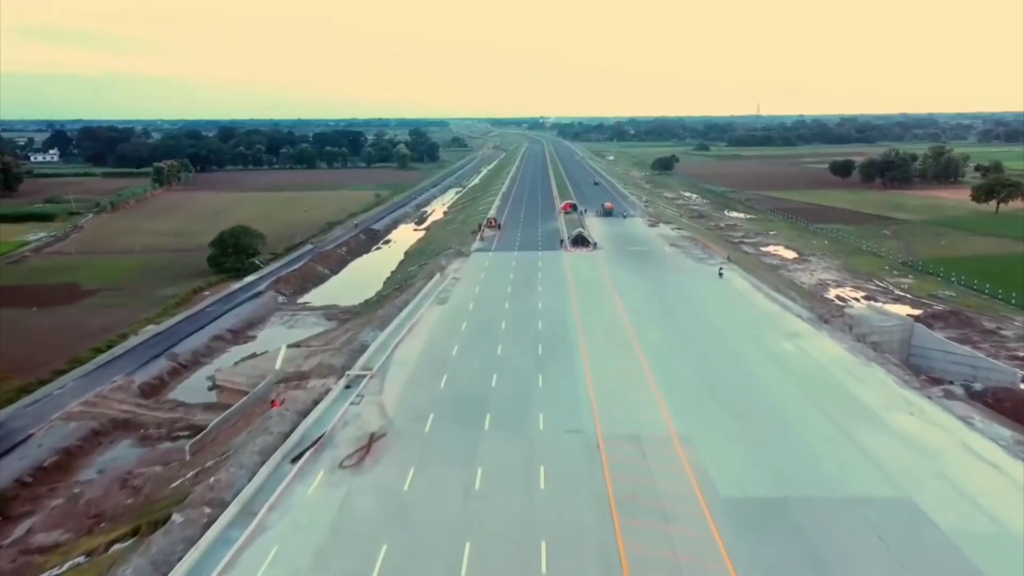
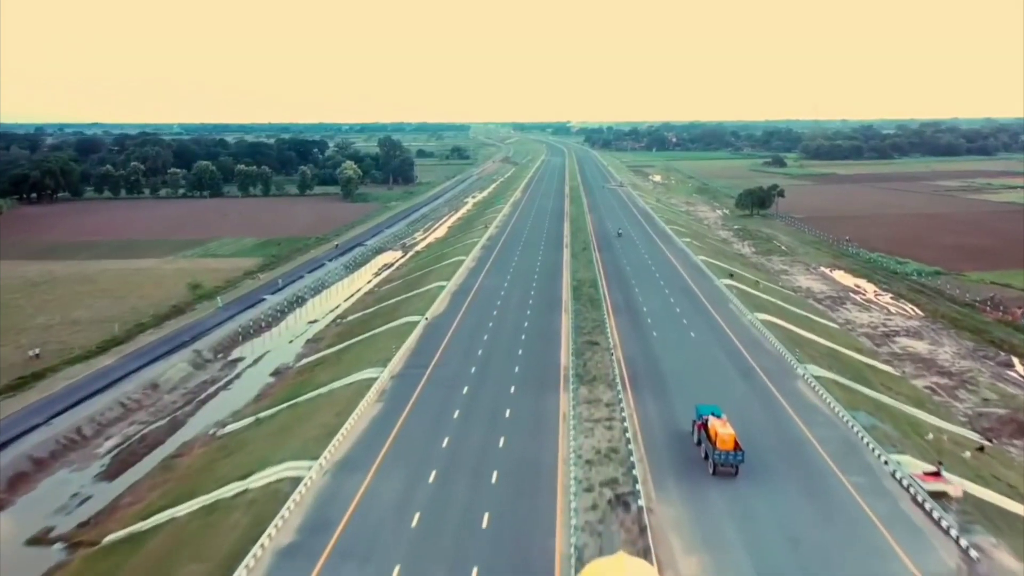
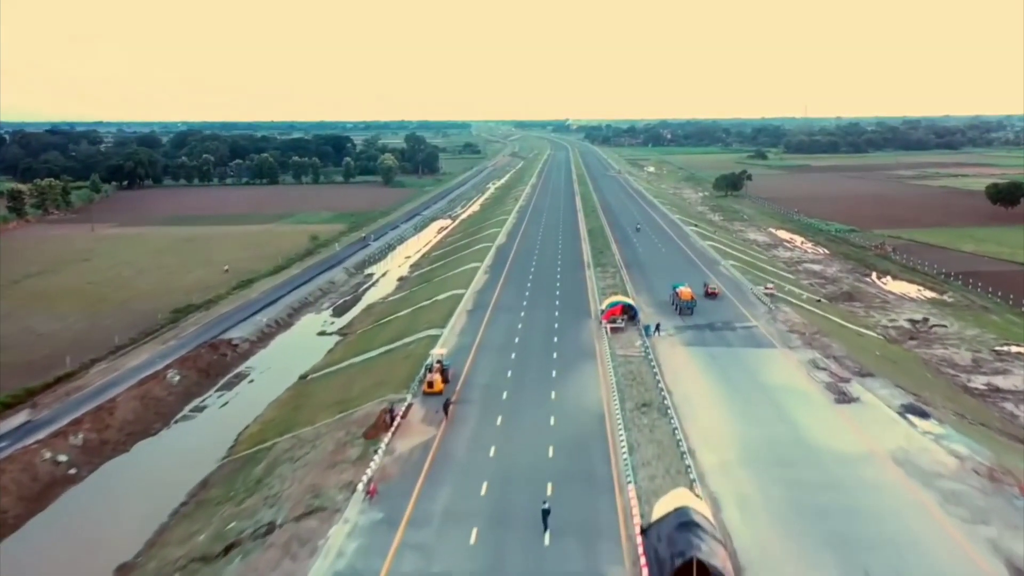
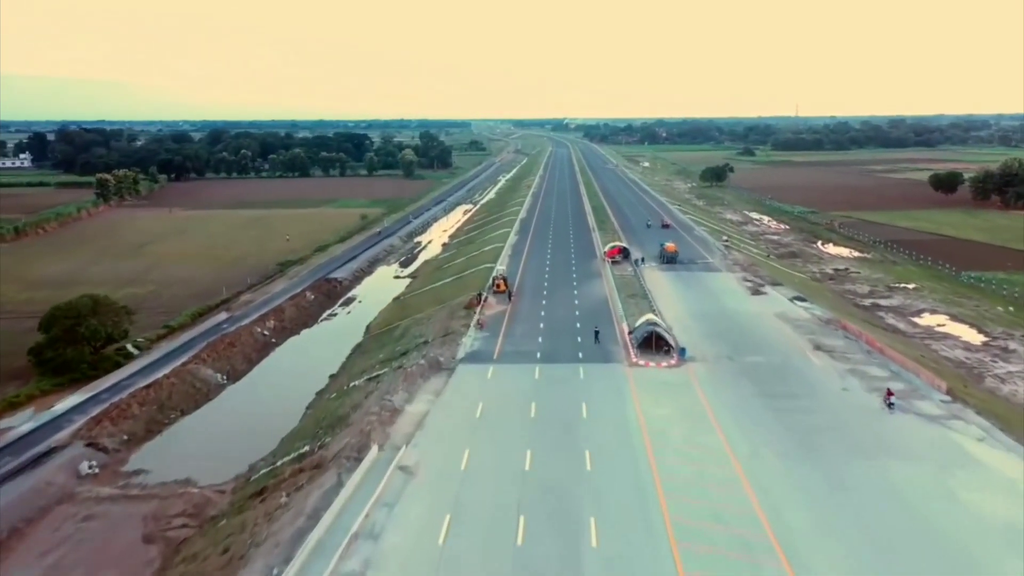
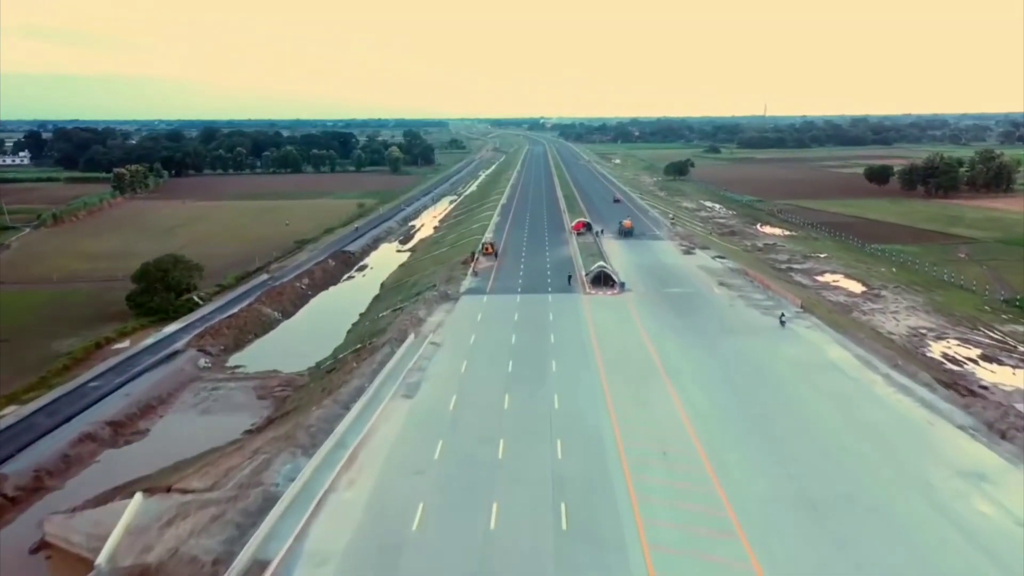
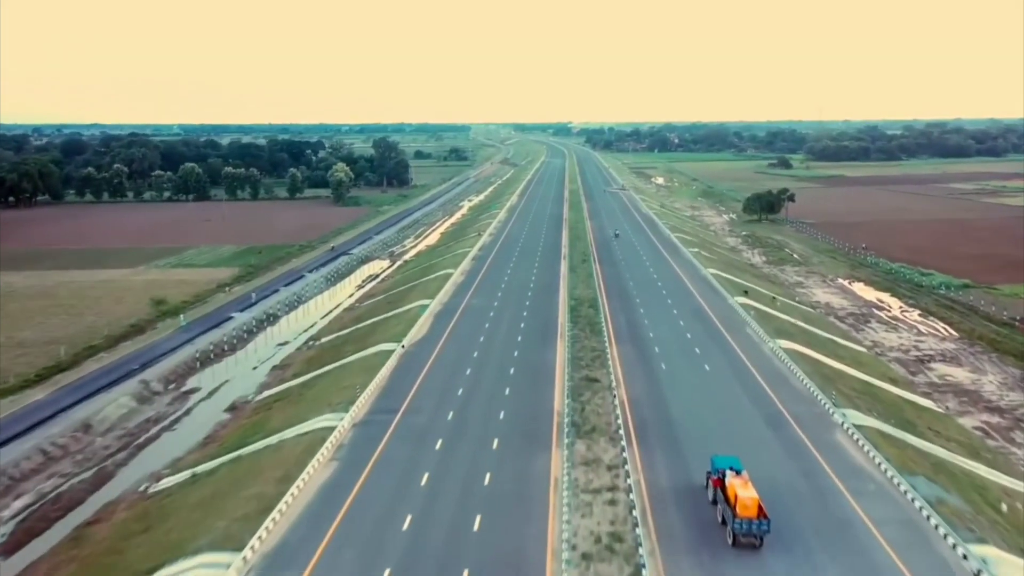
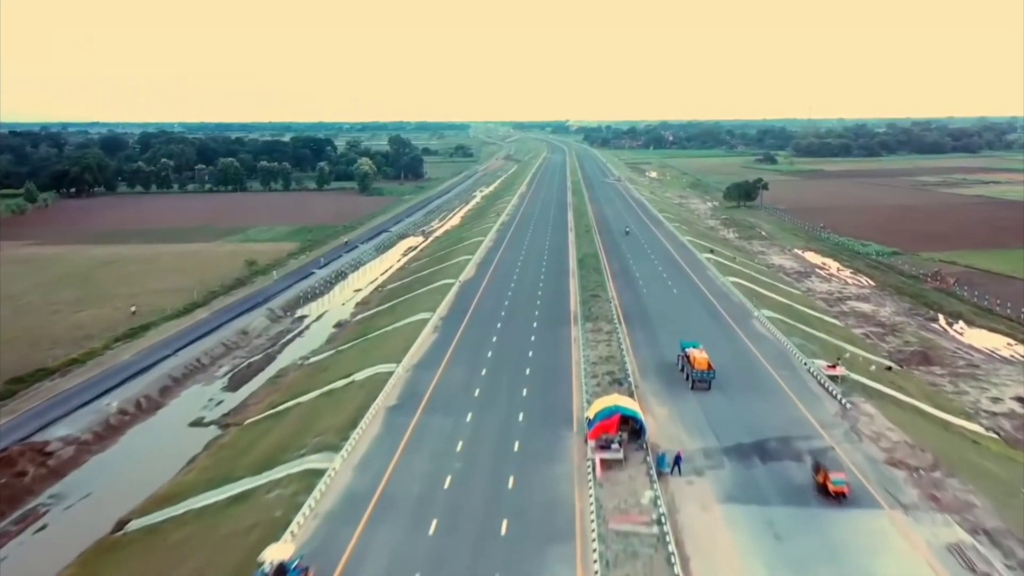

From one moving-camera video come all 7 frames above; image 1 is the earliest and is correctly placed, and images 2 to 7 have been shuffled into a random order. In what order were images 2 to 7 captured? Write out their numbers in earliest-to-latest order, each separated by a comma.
5, 4, 3, 7, 2, 6
